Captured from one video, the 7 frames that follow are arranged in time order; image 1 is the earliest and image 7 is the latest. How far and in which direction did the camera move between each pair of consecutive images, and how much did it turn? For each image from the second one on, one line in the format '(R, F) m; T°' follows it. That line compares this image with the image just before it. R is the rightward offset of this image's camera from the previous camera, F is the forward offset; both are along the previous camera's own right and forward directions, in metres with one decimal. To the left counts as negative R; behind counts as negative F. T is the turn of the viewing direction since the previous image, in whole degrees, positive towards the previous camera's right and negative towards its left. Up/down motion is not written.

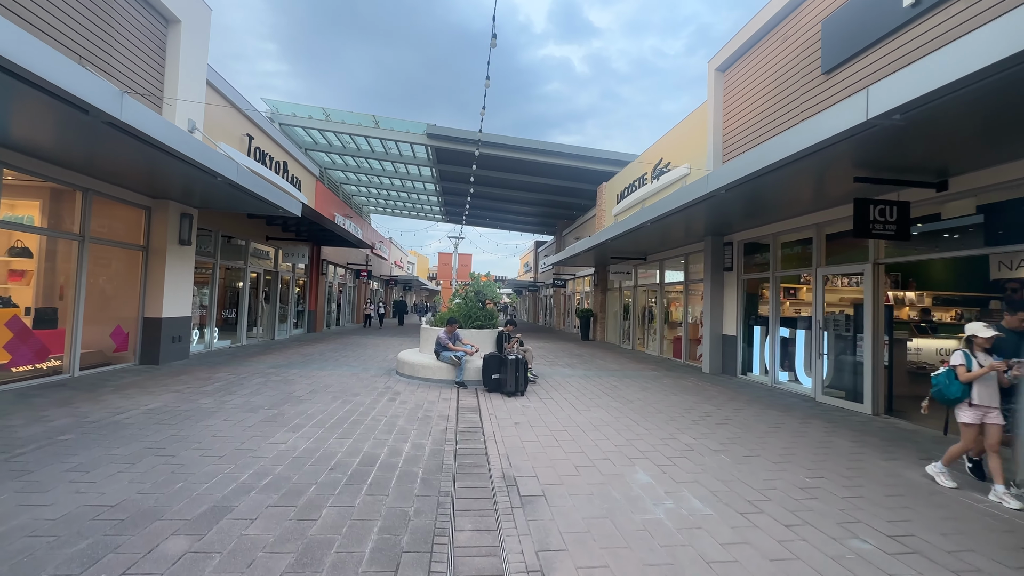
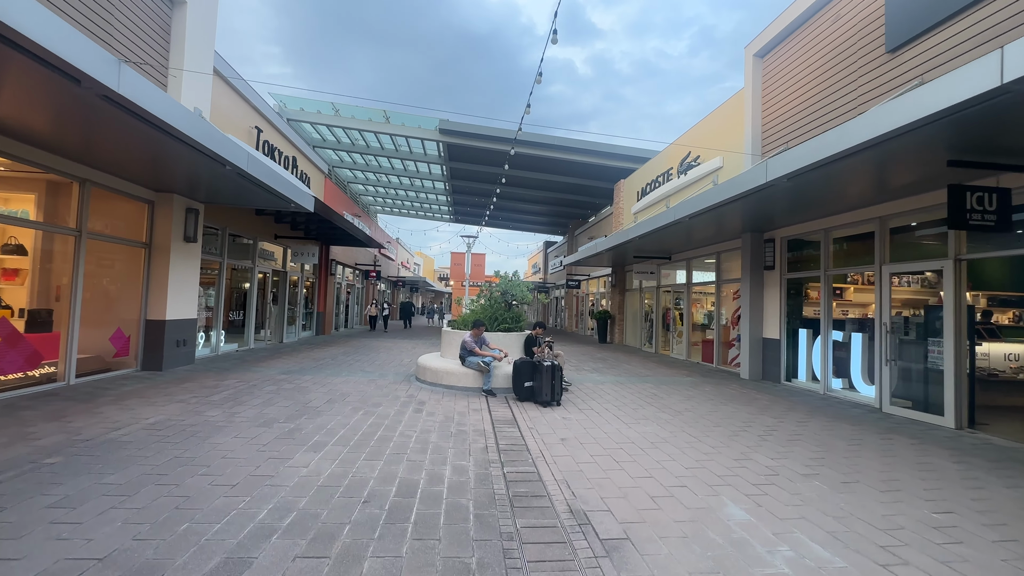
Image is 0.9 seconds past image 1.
(-0.5, +0.6) m; 0°
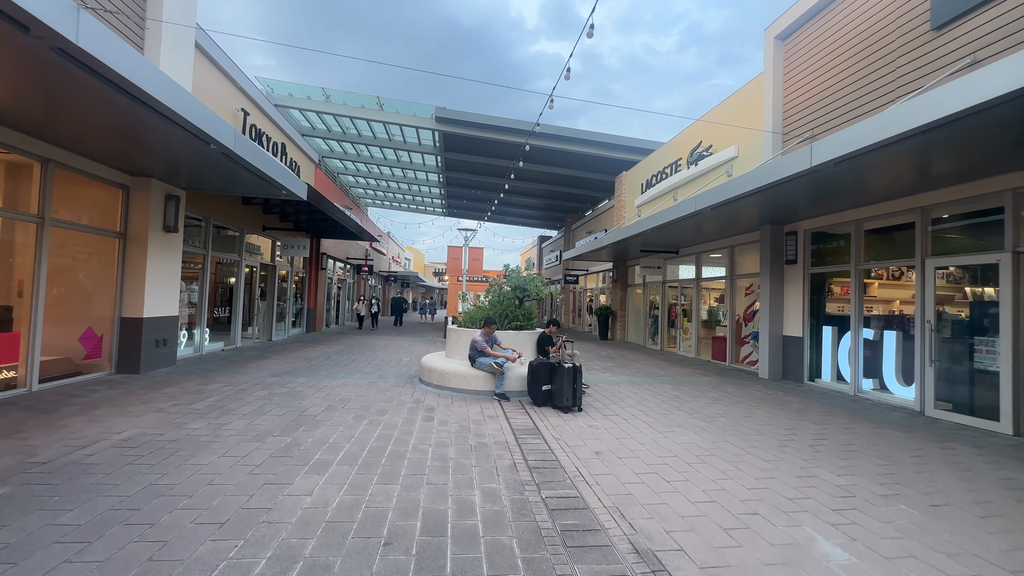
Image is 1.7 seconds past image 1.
(-0.4, +0.6) m; +1°
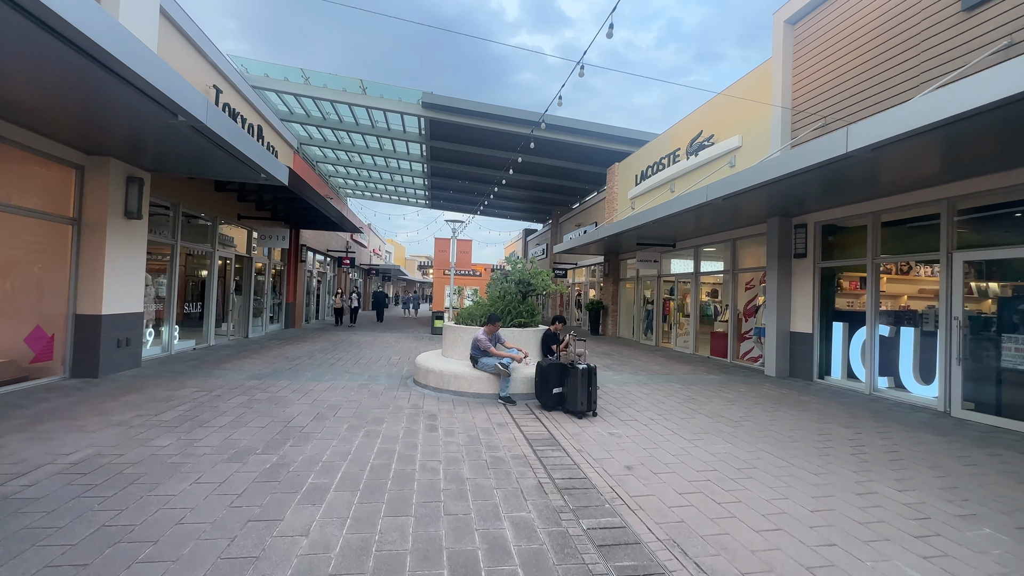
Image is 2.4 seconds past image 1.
(-0.4, +0.6) m; +3°
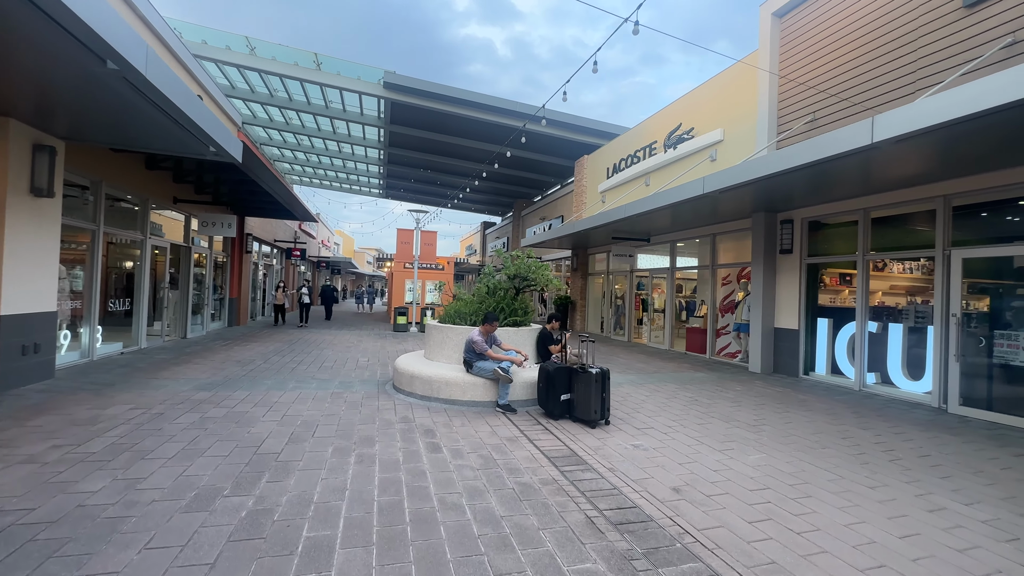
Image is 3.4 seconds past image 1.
(-0.6, +0.7) m; +6°
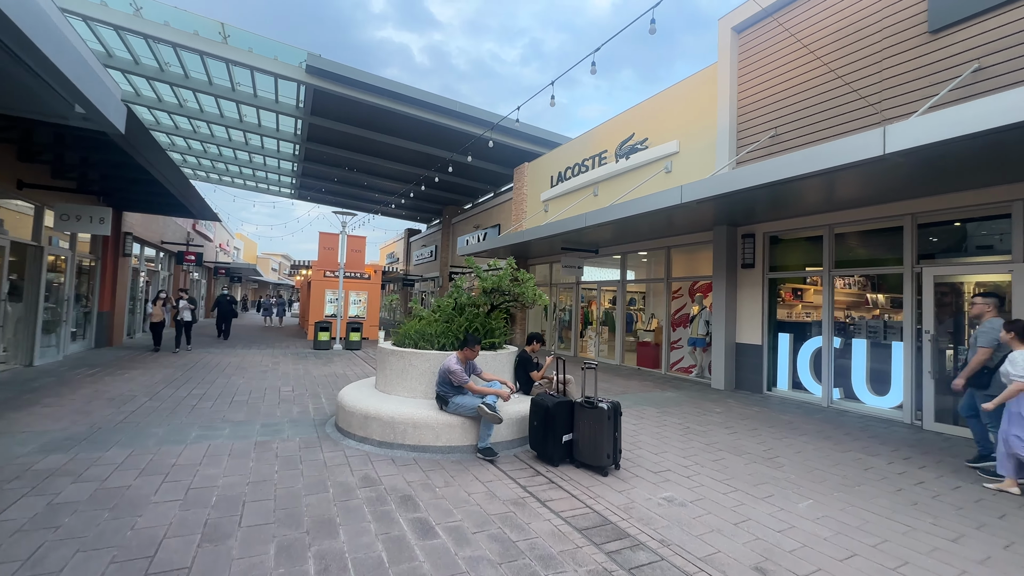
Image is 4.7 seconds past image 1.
(-0.7, +1.1) m; +11°
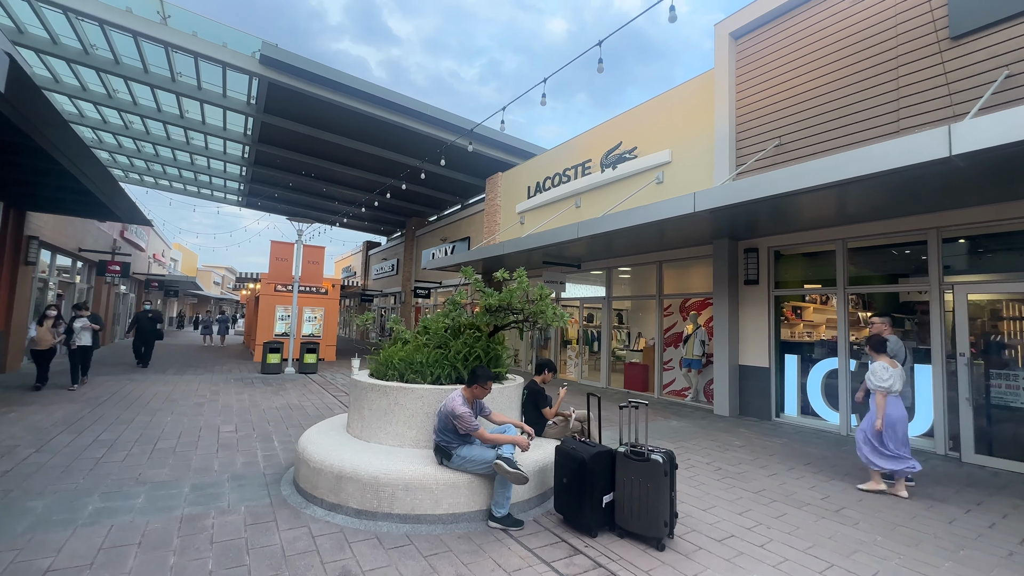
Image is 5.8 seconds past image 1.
(-0.5, +1.0) m; +5°
